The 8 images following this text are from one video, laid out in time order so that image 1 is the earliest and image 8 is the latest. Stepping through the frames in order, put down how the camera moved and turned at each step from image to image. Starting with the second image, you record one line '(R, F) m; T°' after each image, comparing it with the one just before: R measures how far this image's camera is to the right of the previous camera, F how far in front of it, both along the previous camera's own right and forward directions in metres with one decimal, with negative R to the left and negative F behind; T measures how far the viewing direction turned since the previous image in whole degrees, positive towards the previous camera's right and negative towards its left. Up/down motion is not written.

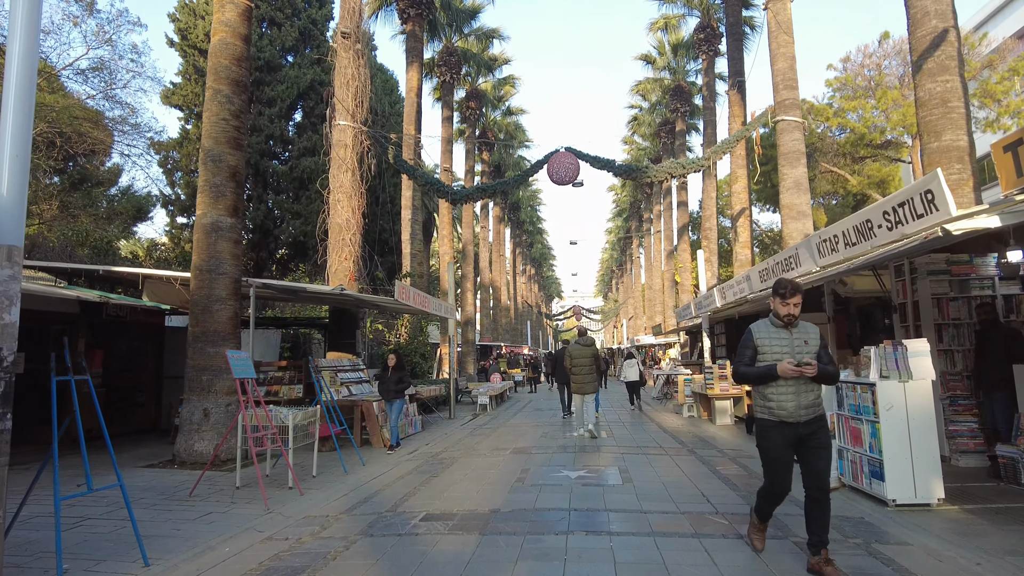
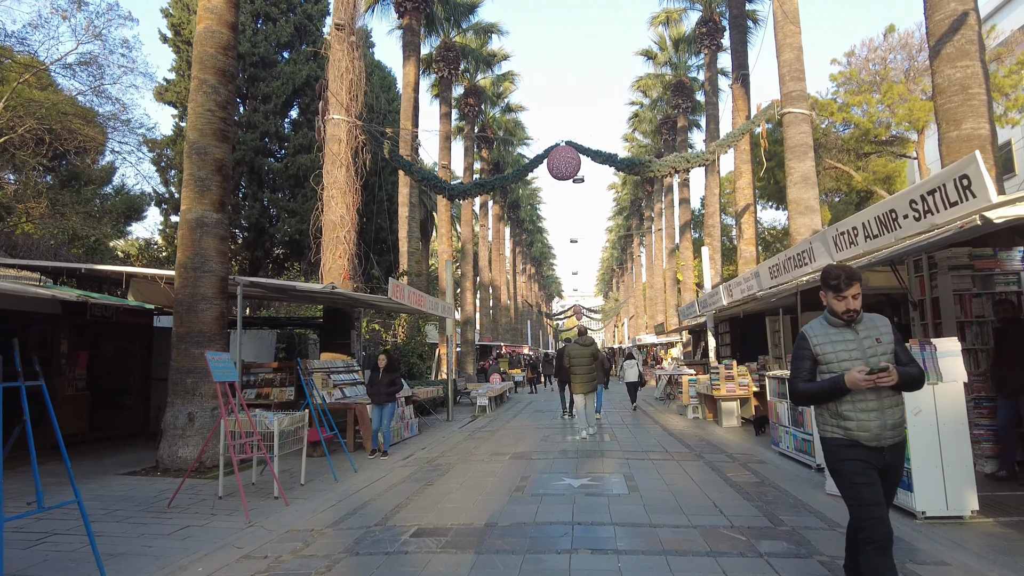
(0.0, +0.4) m; 0°
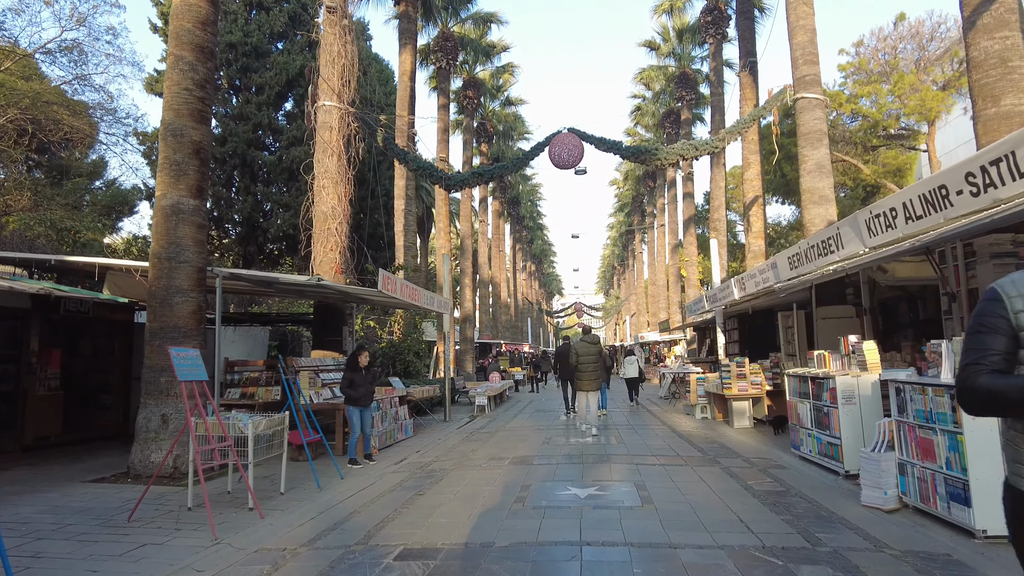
(0.0, +0.7) m; 0°
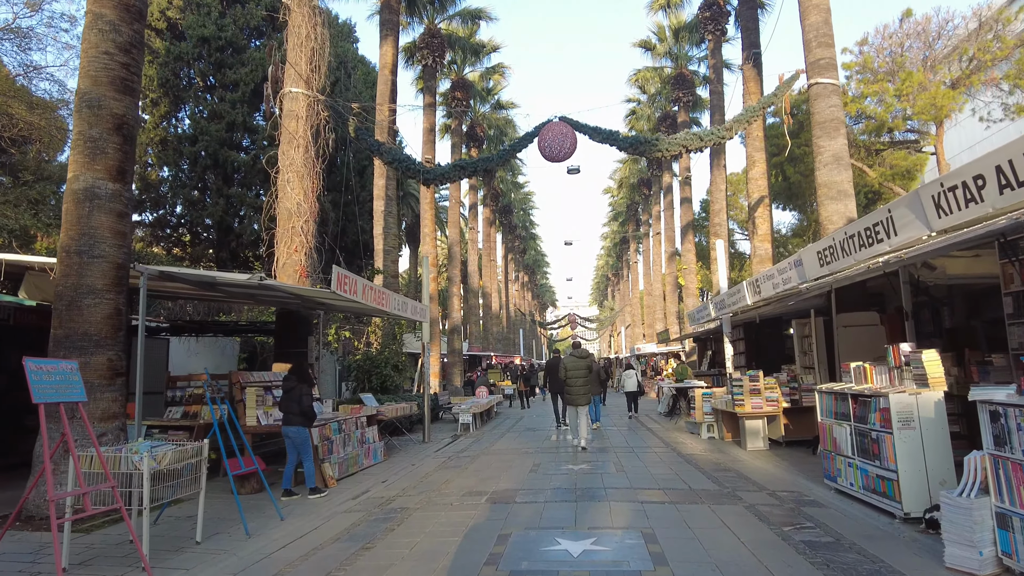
(+0.2, +1.4) m; +1°
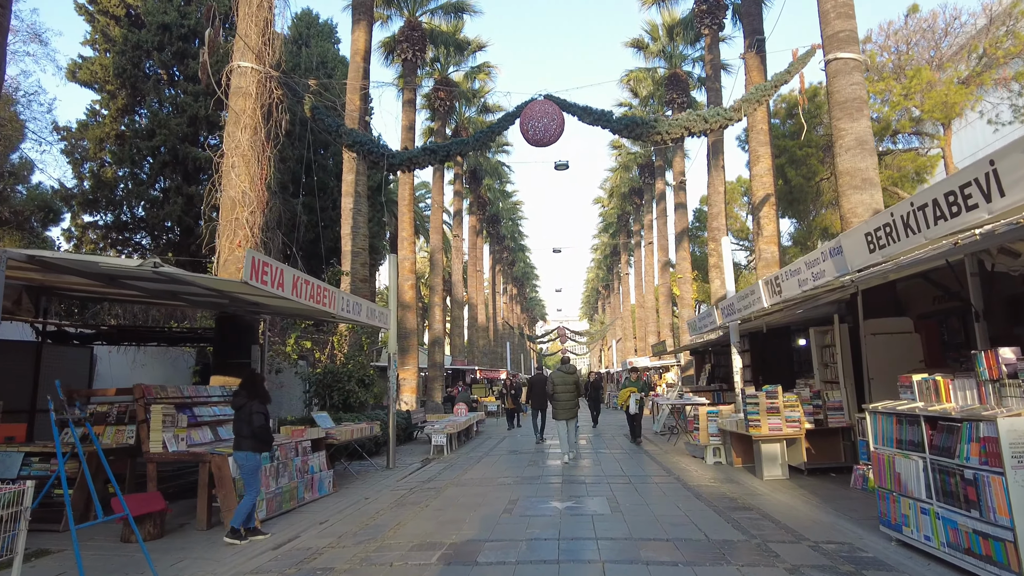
(+0.2, +1.6) m; +1°
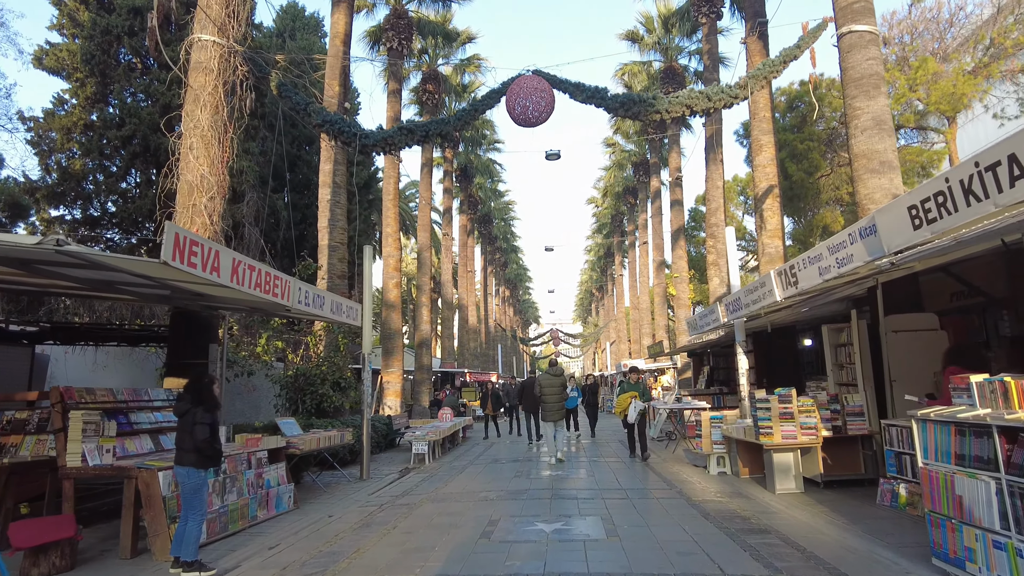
(+0.1, +1.0) m; +1°
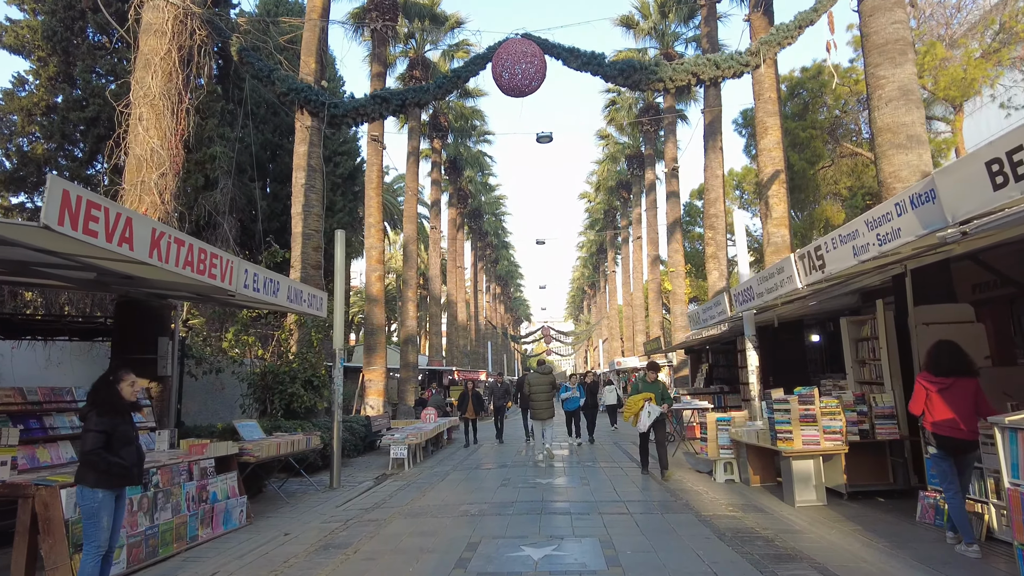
(+0.1, +1.0) m; +1°
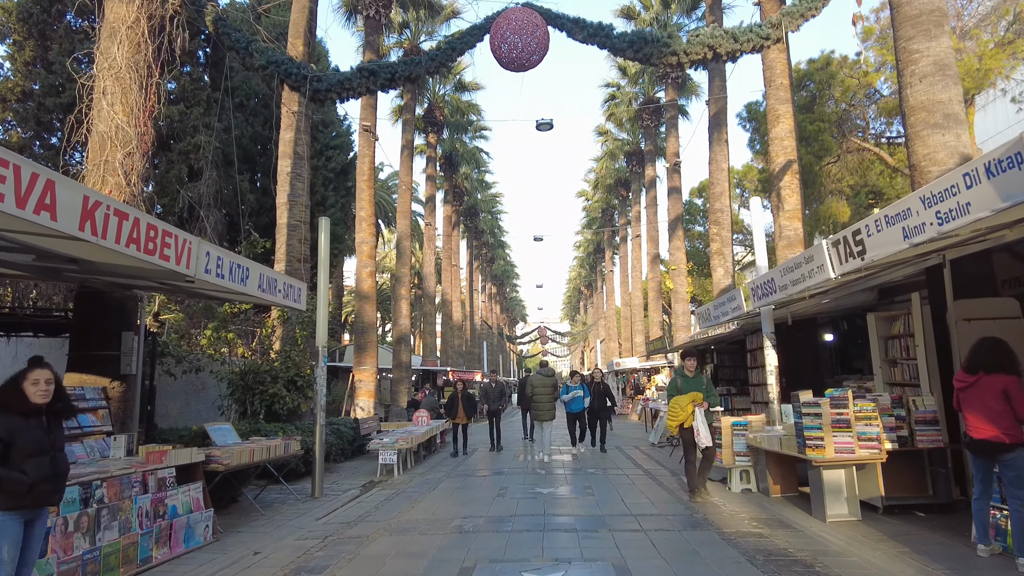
(0.0, +0.8) m; 0°
